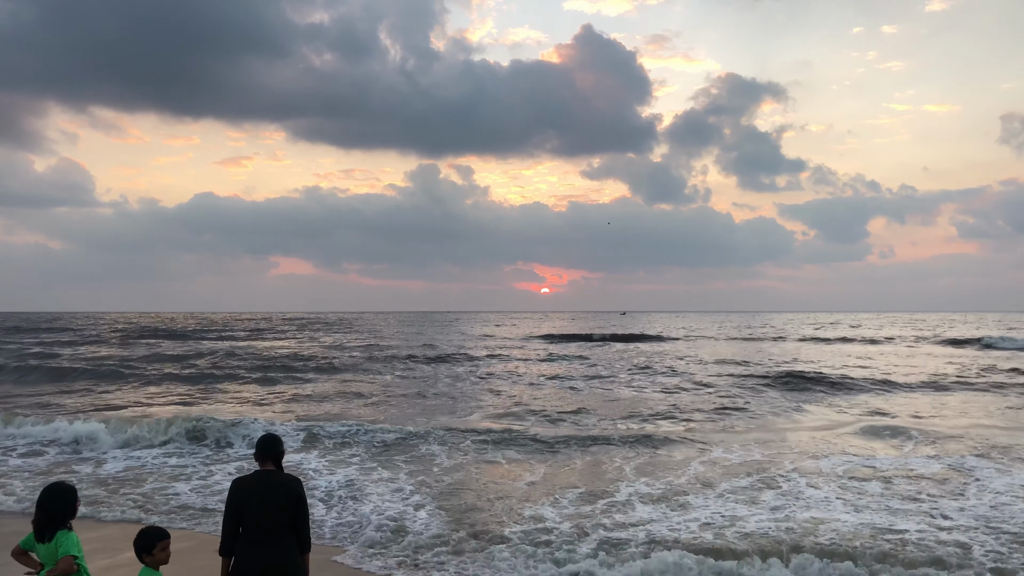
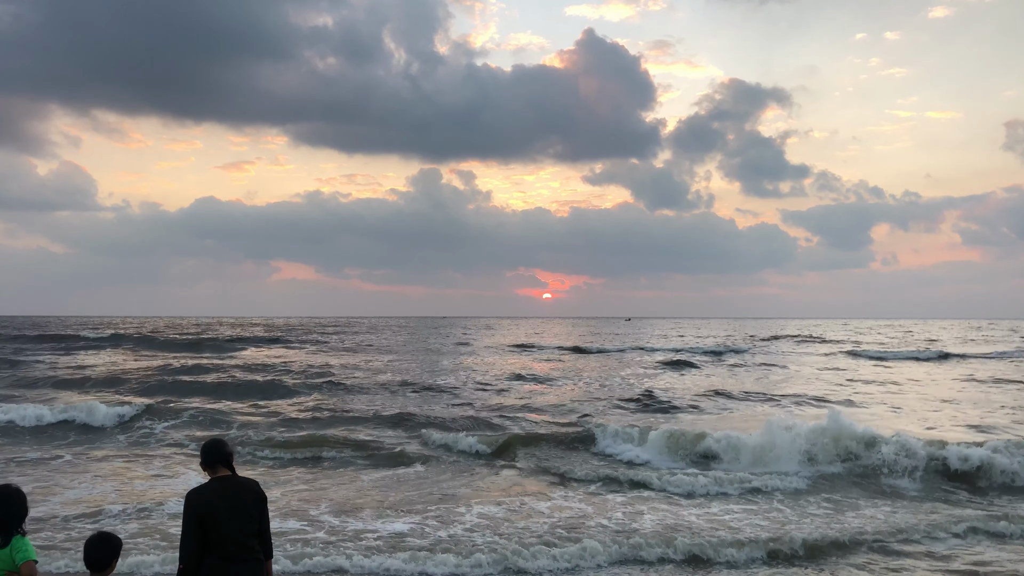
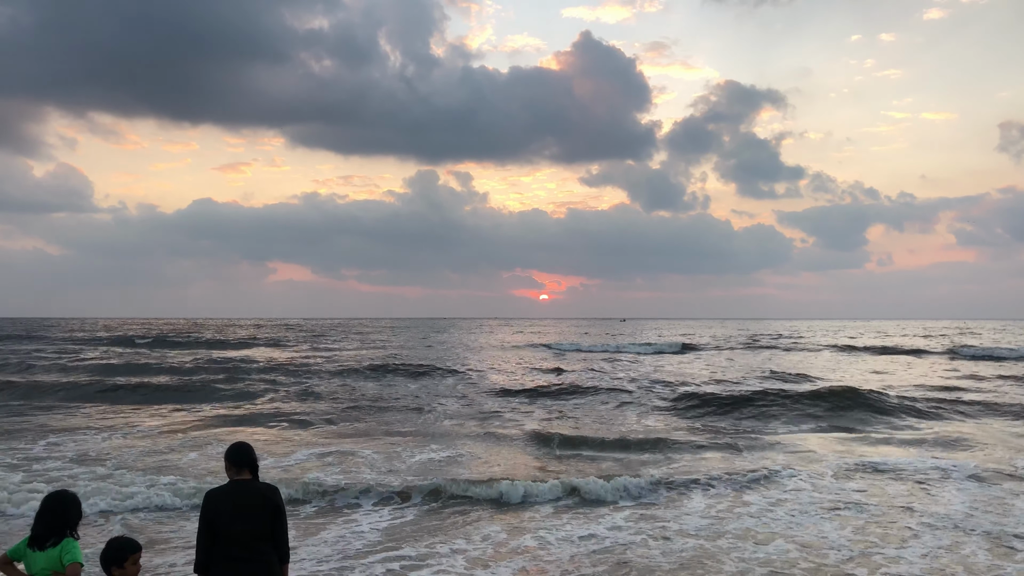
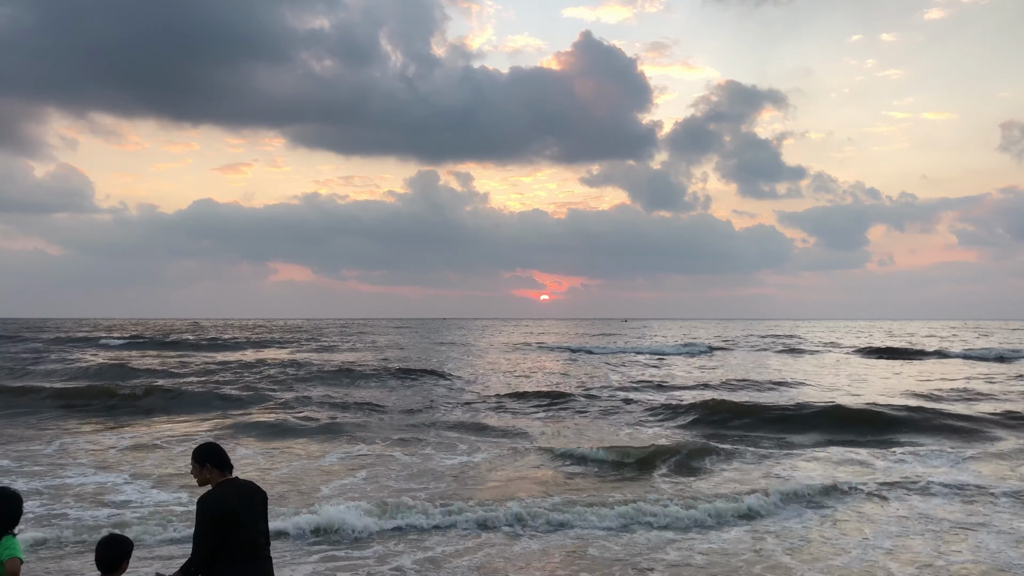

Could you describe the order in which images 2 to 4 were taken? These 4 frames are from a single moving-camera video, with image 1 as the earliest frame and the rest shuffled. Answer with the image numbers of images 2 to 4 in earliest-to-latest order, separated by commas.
3, 4, 2
